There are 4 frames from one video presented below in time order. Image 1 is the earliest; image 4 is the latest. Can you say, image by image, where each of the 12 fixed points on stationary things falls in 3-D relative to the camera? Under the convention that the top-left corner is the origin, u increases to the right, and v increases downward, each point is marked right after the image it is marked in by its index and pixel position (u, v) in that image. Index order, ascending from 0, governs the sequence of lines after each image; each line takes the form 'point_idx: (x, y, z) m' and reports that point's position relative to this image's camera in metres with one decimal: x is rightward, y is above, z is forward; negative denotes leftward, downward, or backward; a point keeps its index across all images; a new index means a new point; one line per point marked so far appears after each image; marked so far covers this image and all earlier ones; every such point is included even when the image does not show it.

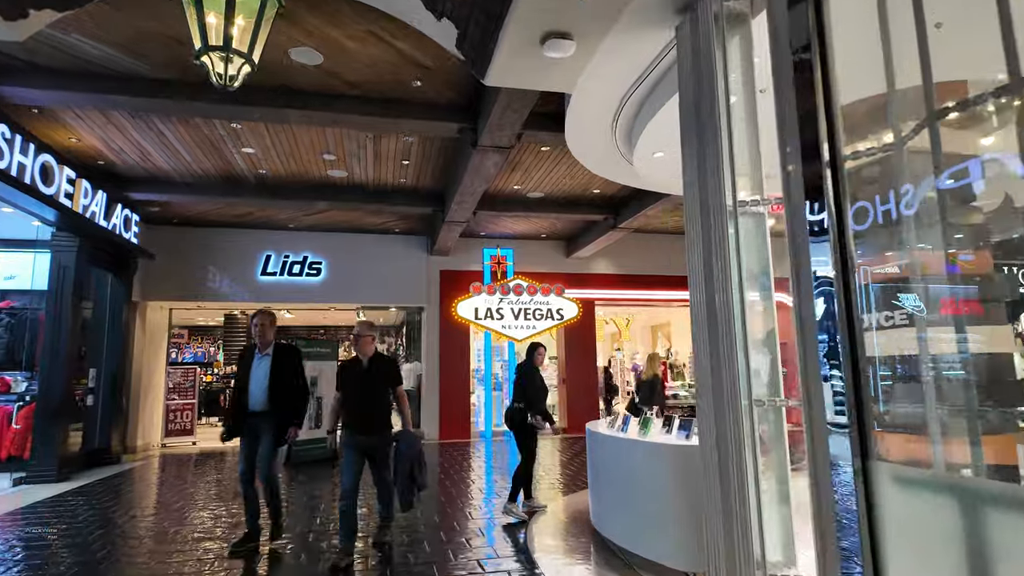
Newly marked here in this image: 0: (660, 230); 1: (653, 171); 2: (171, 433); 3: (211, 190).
0: (+2.8, +1.1, +10.9) m
1: (+1.3, +1.1, +5.2) m
2: (-5.6, -2.4, +9.6) m
3: (-3.9, +1.3, +7.4) m
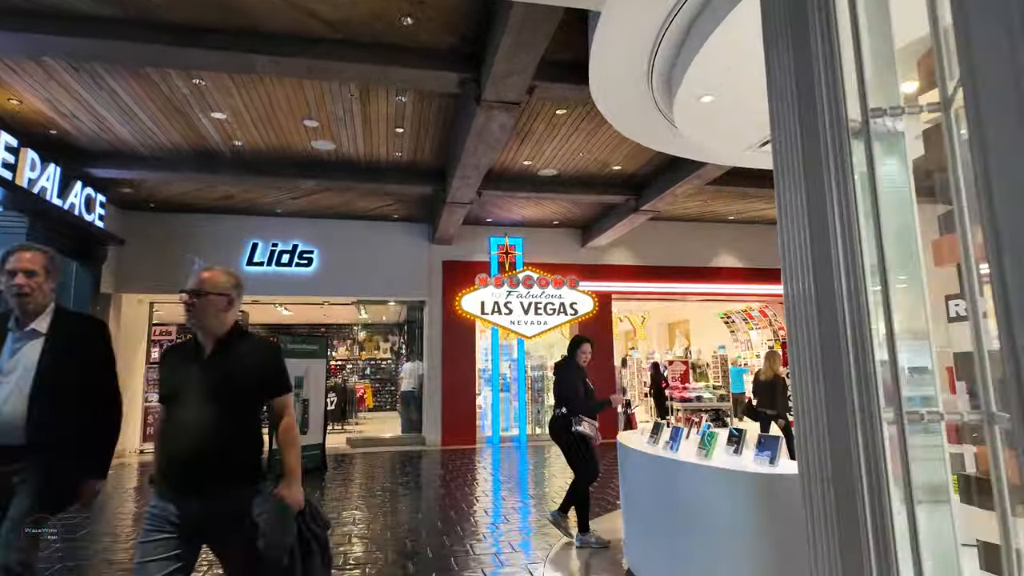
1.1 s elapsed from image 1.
0: (+2.9, +1.2, +10.0) m
1: (+1.4, +1.2, +4.3) m
2: (-5.5, -2.3, +8.8) m
3: (-3.8, +1.4, +6.6) m
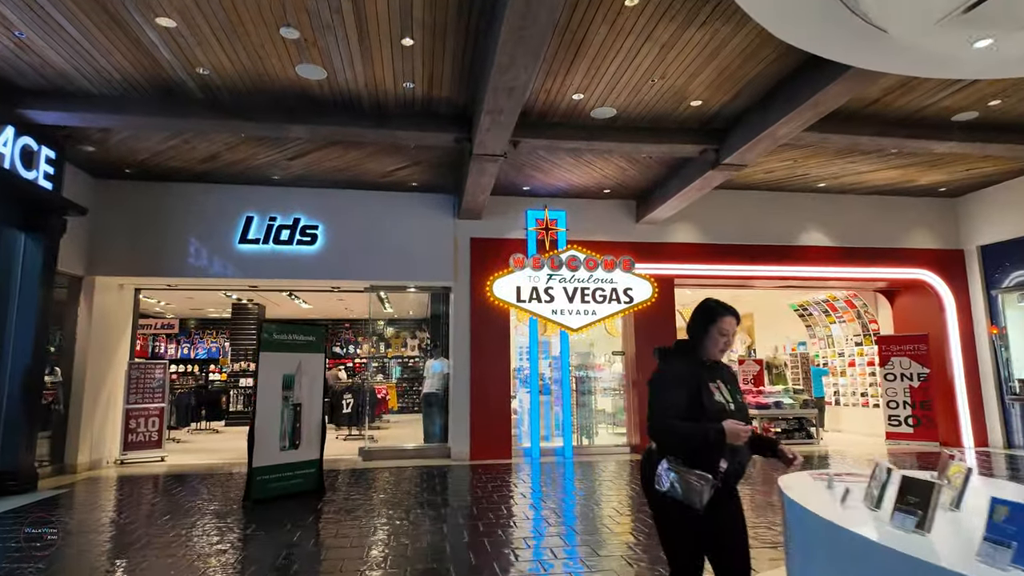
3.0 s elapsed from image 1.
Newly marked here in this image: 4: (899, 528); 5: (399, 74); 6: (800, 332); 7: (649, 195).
0: (+3.5, +1.5, +8.3) m
1: (+1.7, +1.4, +2.7) m
2: (-4.9, -2.1, +7.5) m
3: (-3.3, +1.6, +5.2) m
4: (+1.0, -0.6, +1.6) m
5: (-0.9, +1.8, +4.8) m
6: (+5.6, -0.9, +11.4) m
7: (+1.9, +1.3, +7.9) m
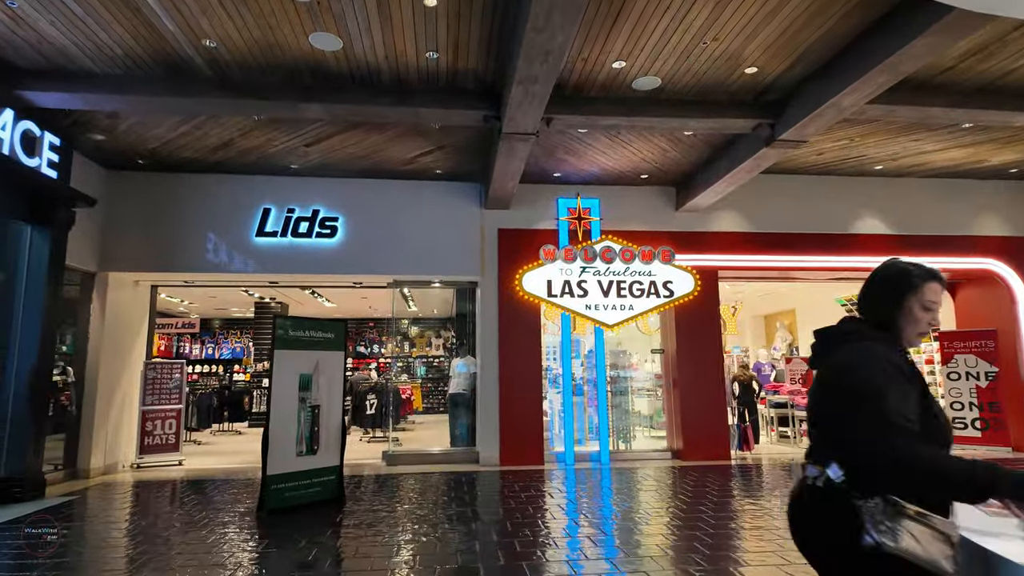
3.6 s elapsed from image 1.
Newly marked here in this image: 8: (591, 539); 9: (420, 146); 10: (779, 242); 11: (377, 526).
0: (+3.9, +1.6, +7.6) m
1: (+1.8, +1.5, +2.1) m
2: (-4.6, -2.0, +7.3) m
3: (-3.1, +1.7, +4.9) m
4: (+1.1, -0.5, +1.1) m
5: (-0.7, +1.8, +4.4) m
6: (+6.1, -0.7, +10.7) m
7: (+2.2, +1.4, +7.3) m
8: (+0.6, -1.9, +4.1) m
9: (-1.0, +1.5, +6.2) m
10: (+3.6, +0.6, +7.8) m
11: (-1.0, -1.8, +4.4) m
